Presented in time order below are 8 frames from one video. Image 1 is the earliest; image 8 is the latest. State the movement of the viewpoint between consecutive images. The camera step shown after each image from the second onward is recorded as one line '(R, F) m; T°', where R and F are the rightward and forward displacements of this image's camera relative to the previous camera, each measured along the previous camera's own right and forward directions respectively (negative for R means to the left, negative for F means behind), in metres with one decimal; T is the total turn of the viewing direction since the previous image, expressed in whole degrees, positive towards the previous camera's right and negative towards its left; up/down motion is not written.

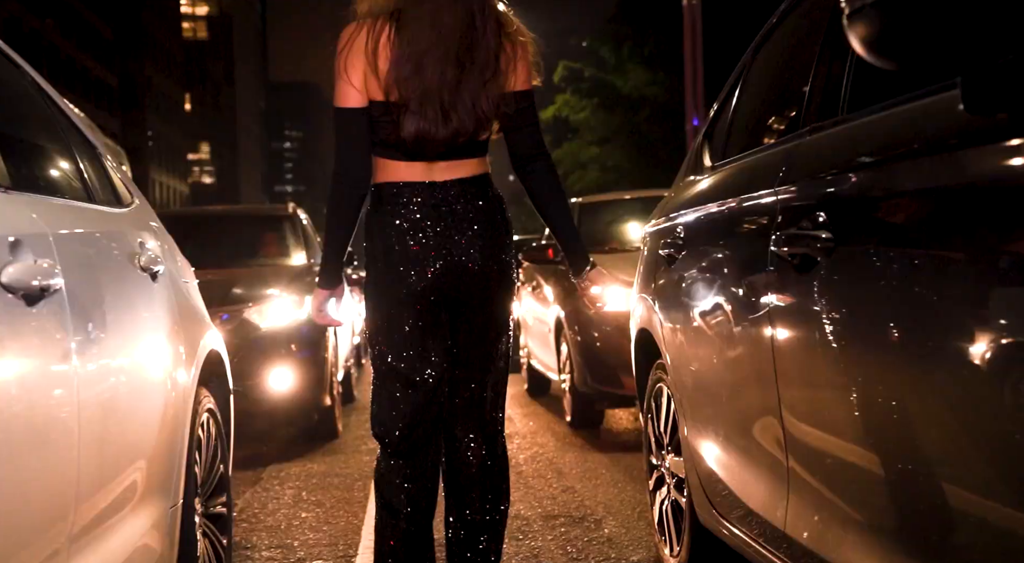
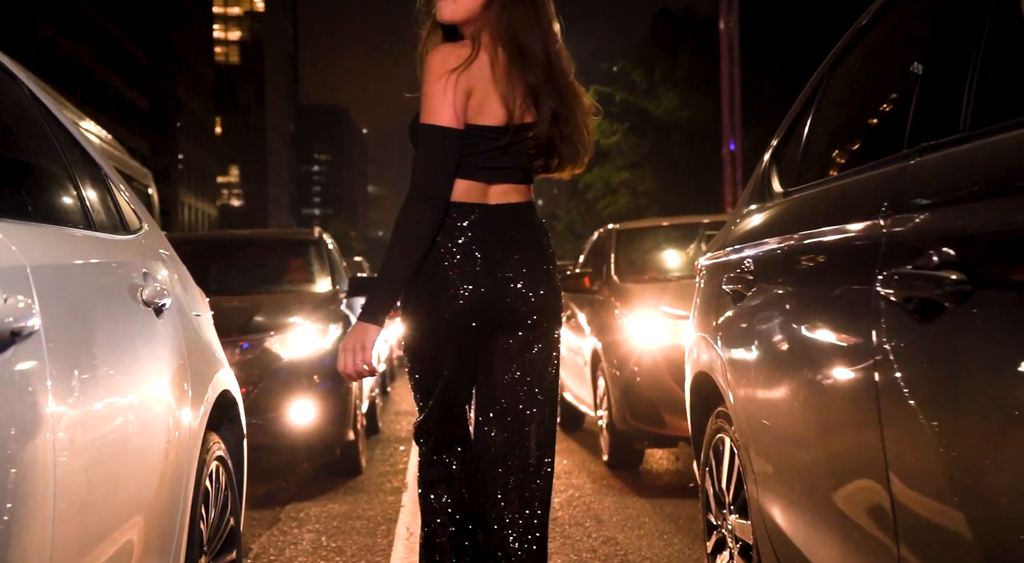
(-0.1, +0.3) m; -1°
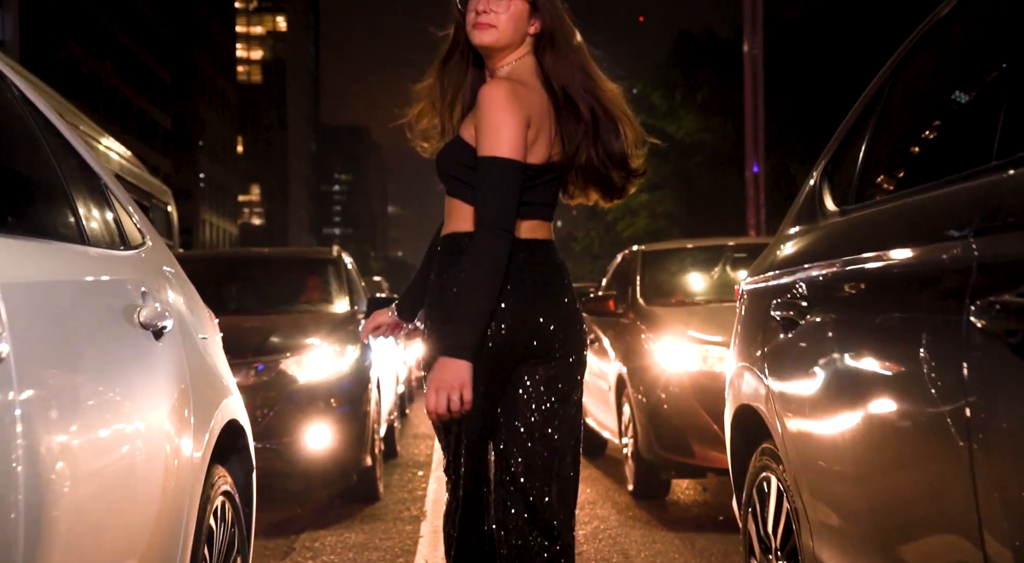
(0.0, +0.2) m; -1°
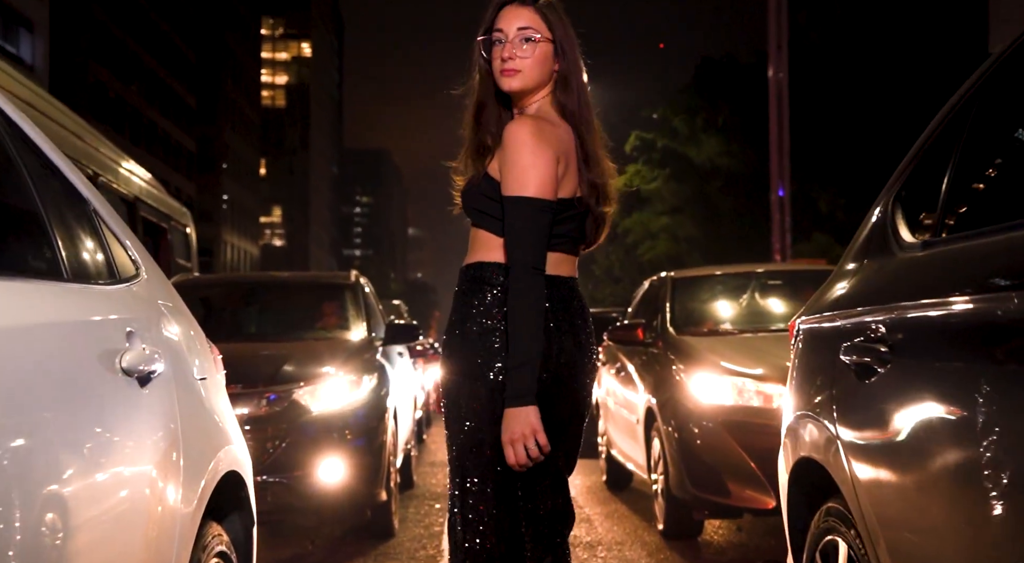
(0.0, +0.3) m; -1°
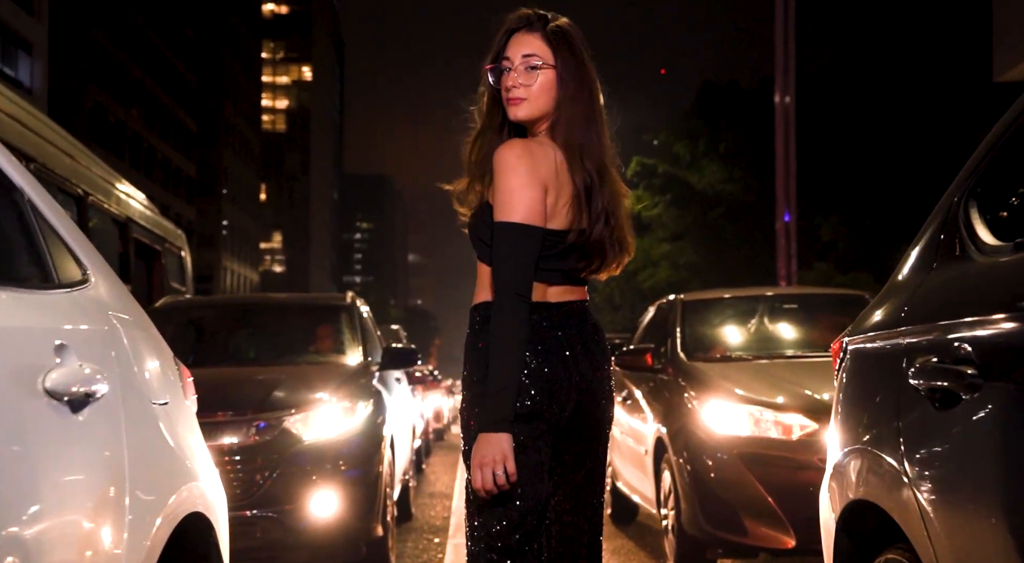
(0.0, +0.3) m; 0°
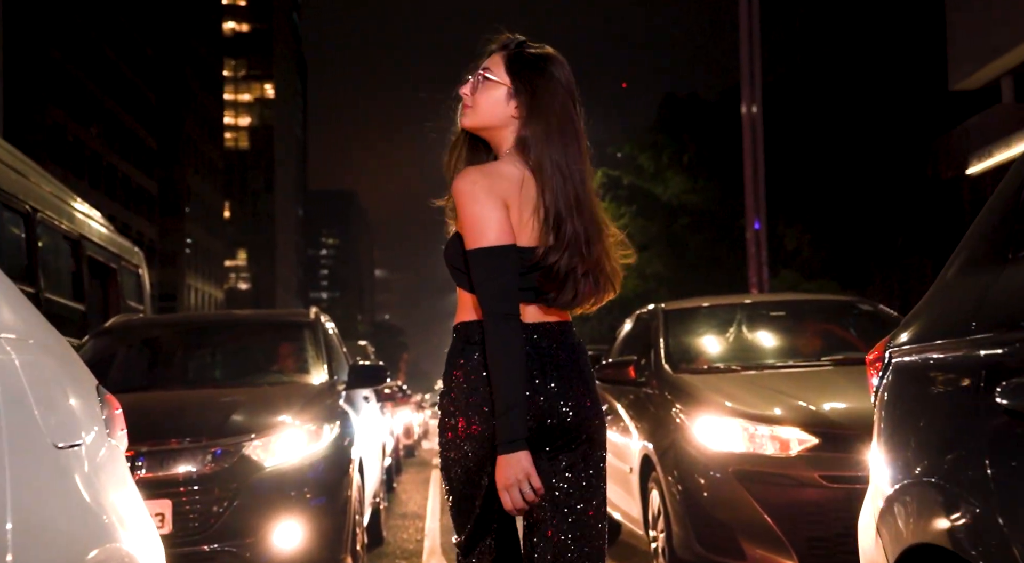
(0.0, +0.4) m; +2°
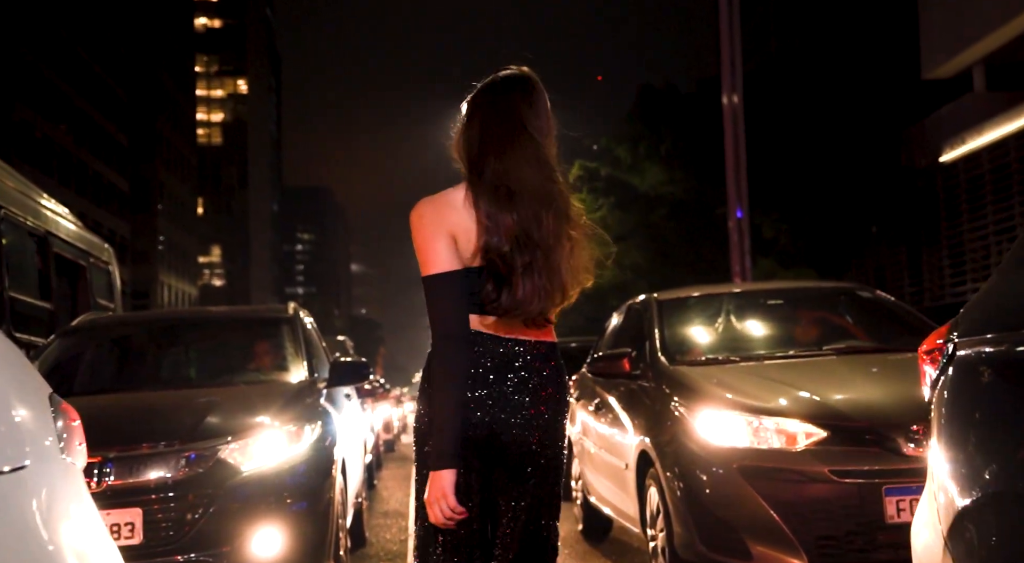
(-0.1, +0.3) m; +1°
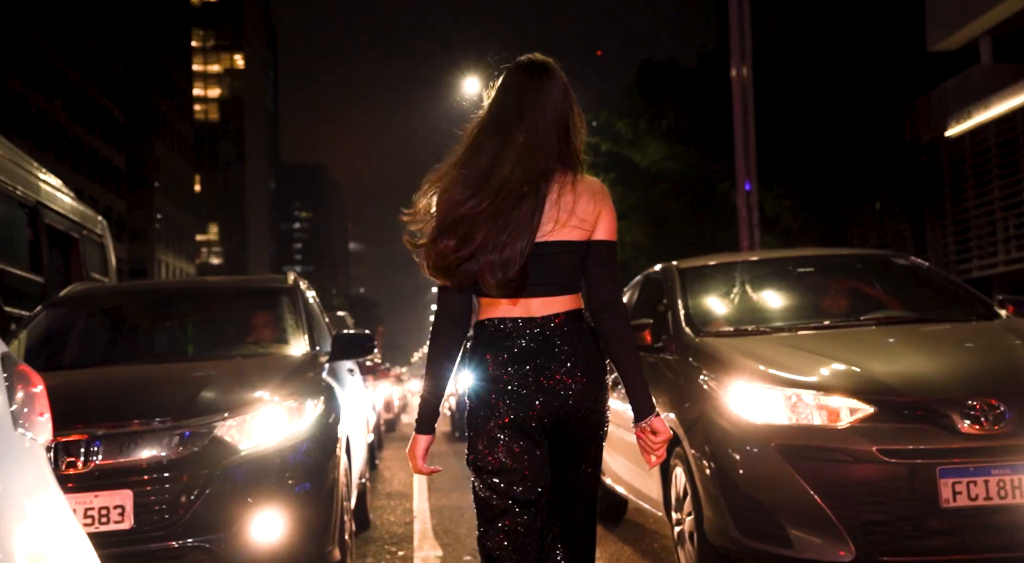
(-0.1, +0.4) m; 0°
